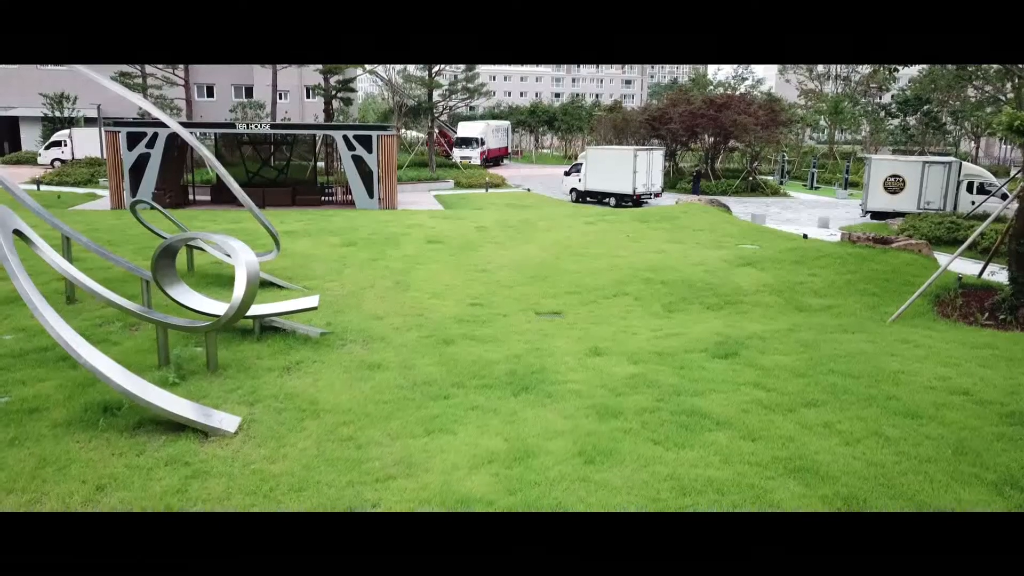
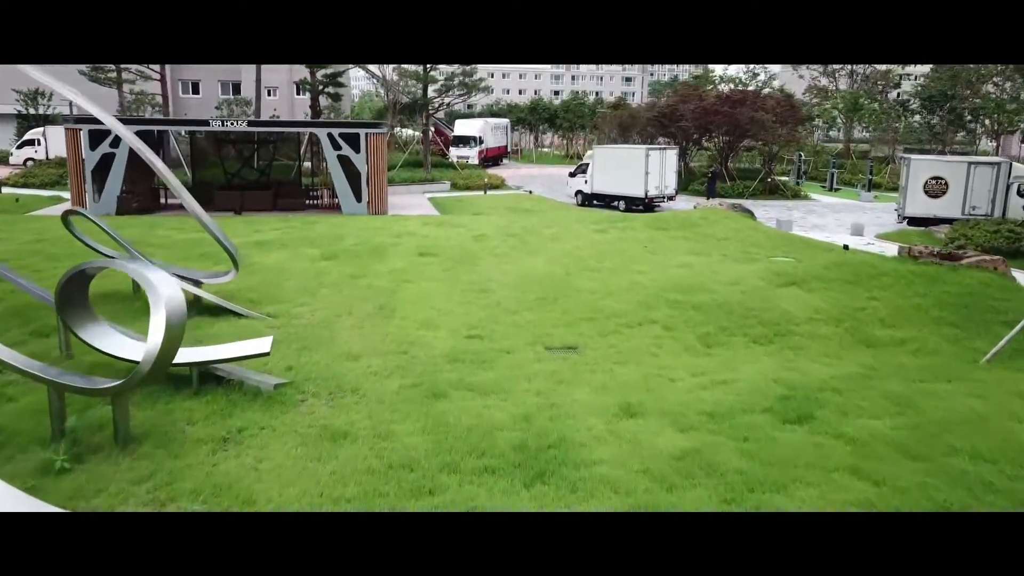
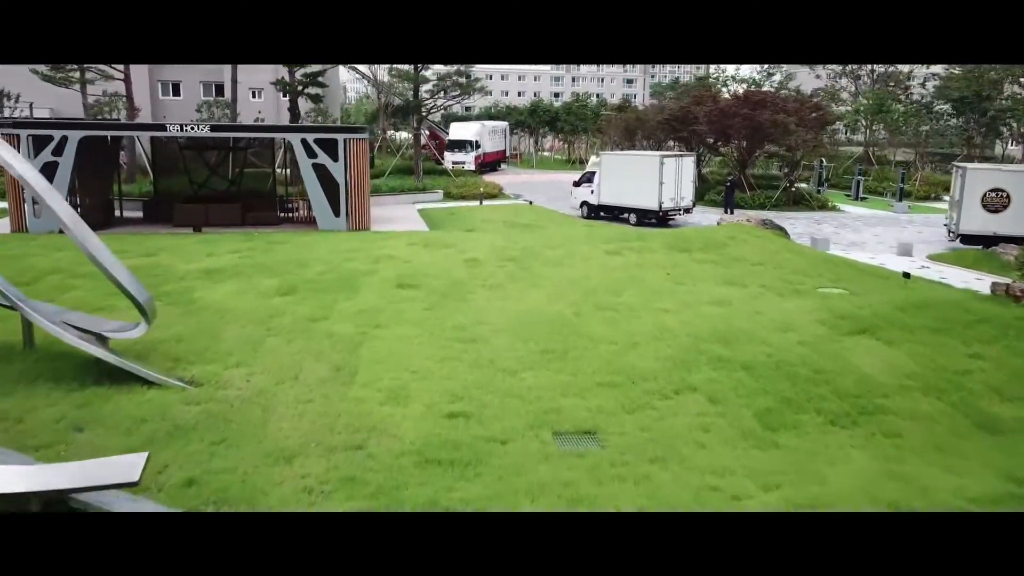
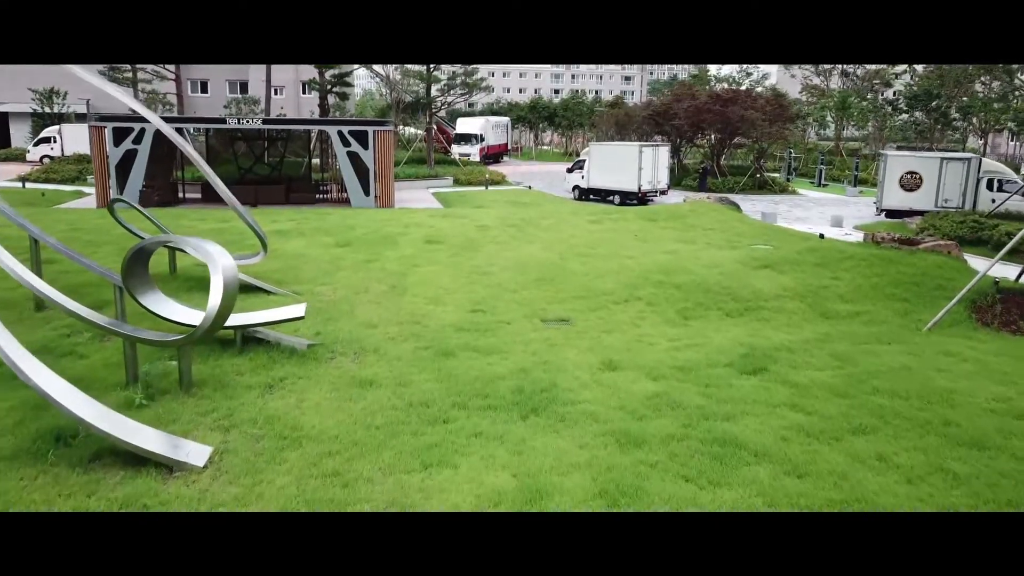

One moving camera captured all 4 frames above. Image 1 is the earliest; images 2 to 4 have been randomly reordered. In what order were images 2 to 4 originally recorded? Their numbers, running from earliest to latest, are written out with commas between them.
4, 2, 3
